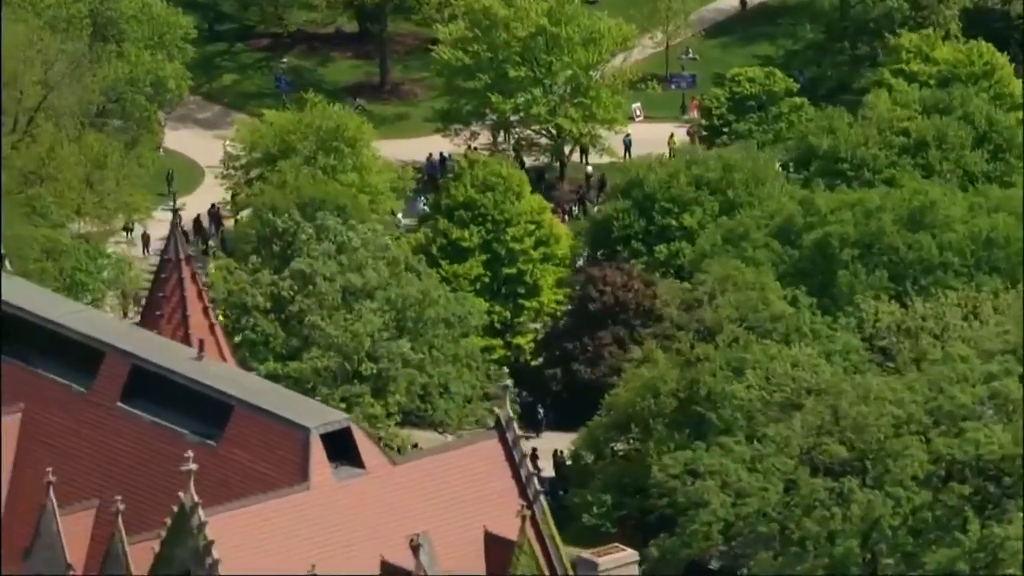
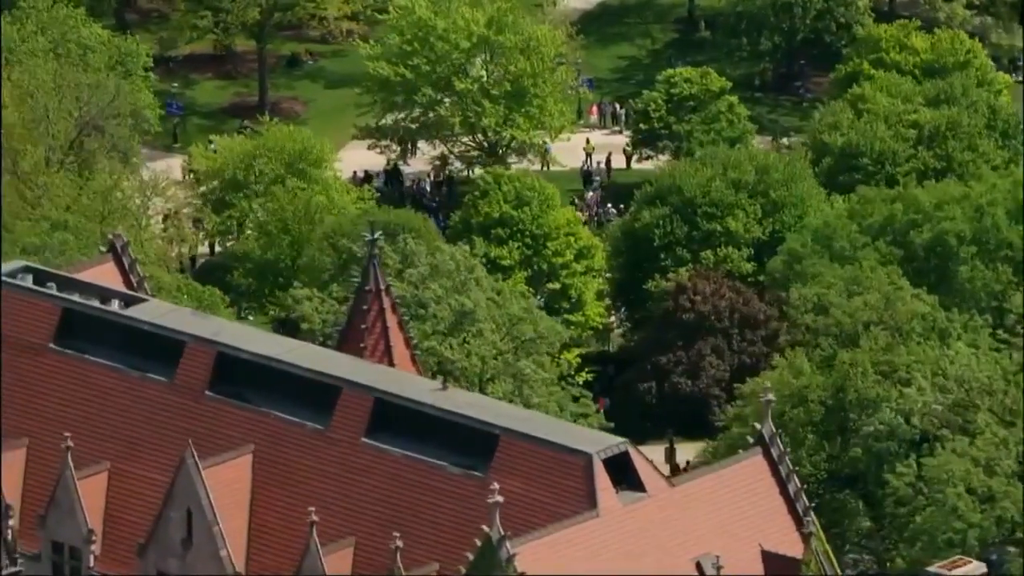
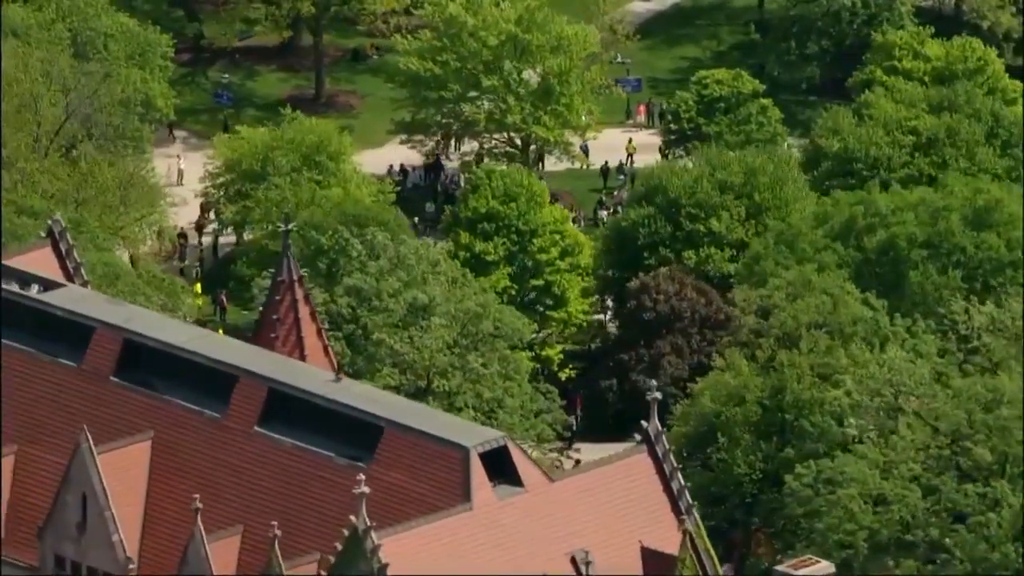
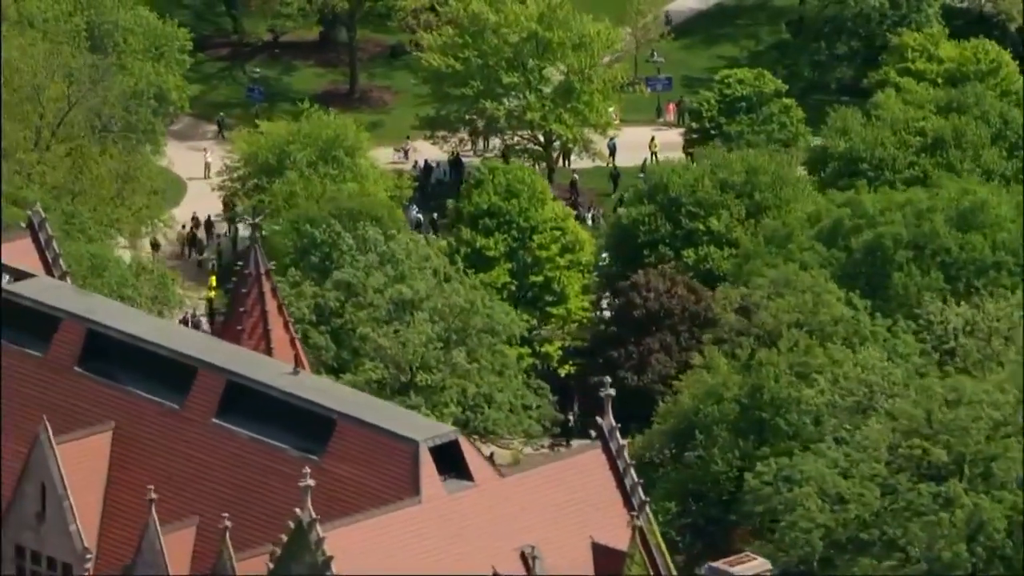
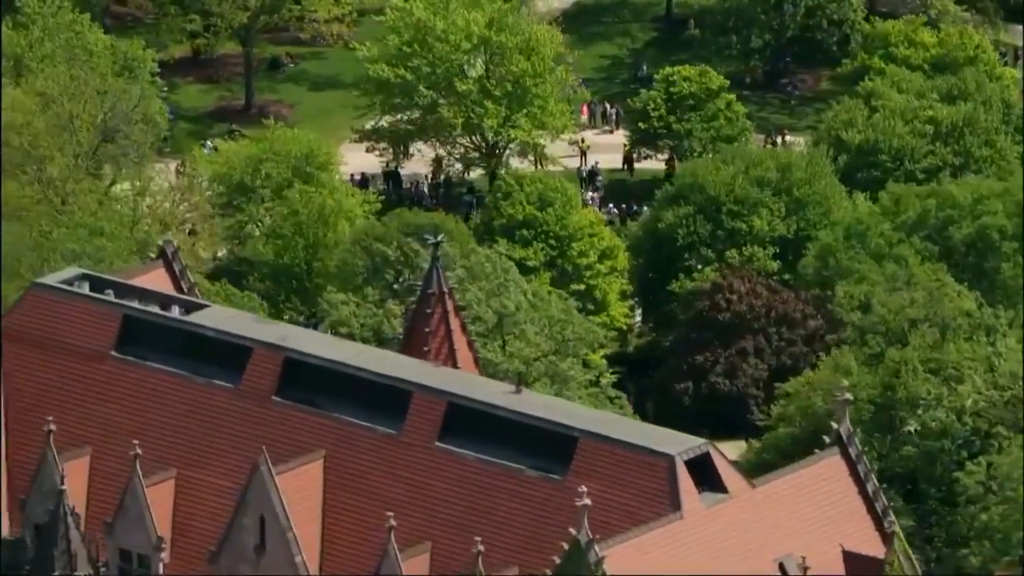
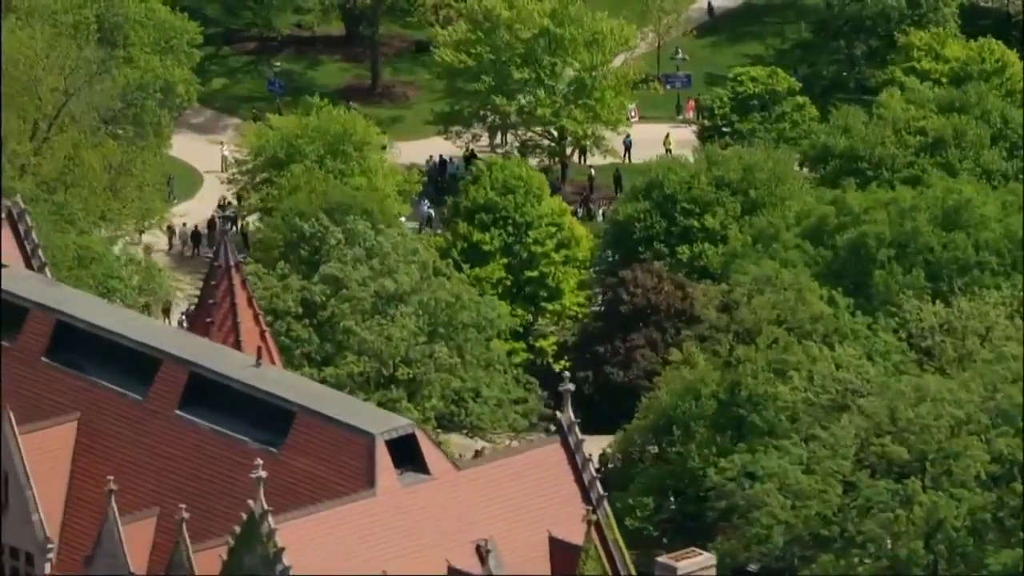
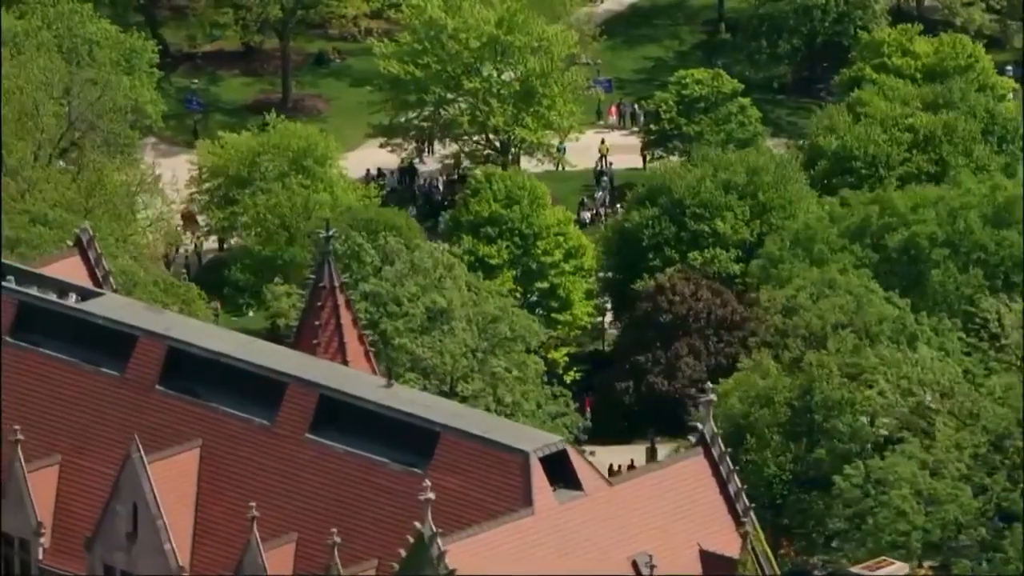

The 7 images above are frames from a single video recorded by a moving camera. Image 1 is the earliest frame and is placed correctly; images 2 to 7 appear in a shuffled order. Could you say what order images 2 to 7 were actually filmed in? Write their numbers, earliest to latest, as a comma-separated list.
6, 4, 3, 7, 2, 5
